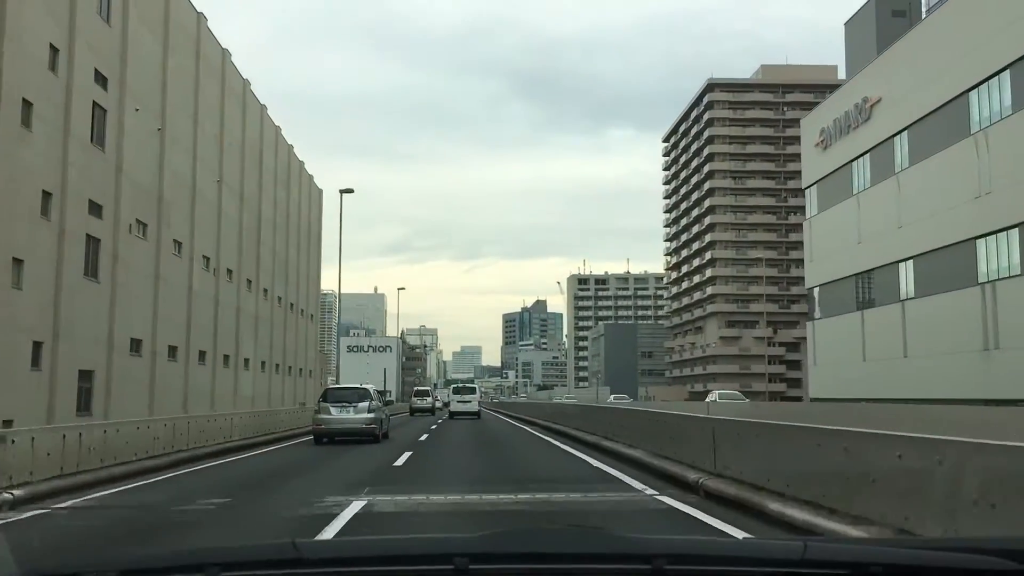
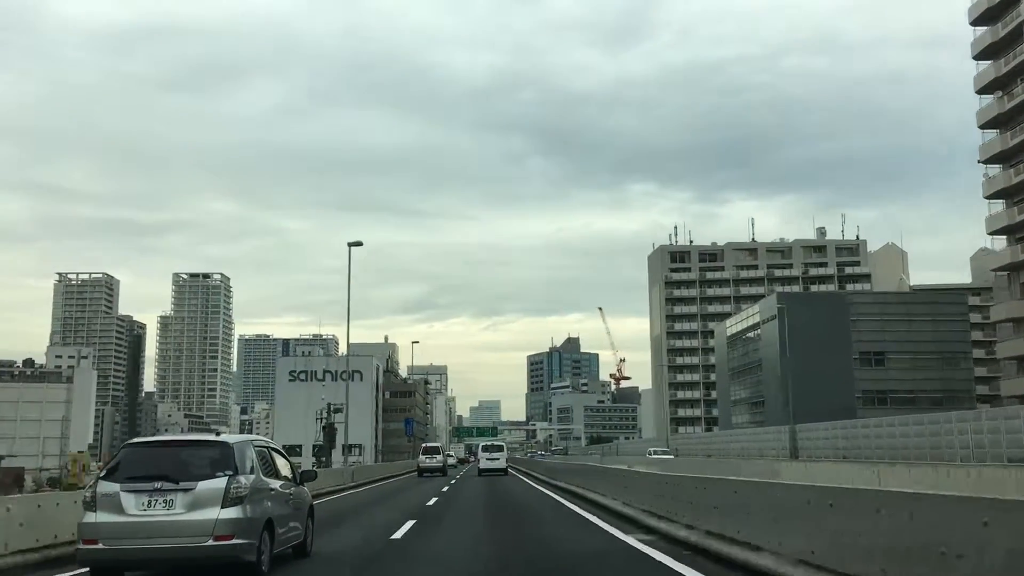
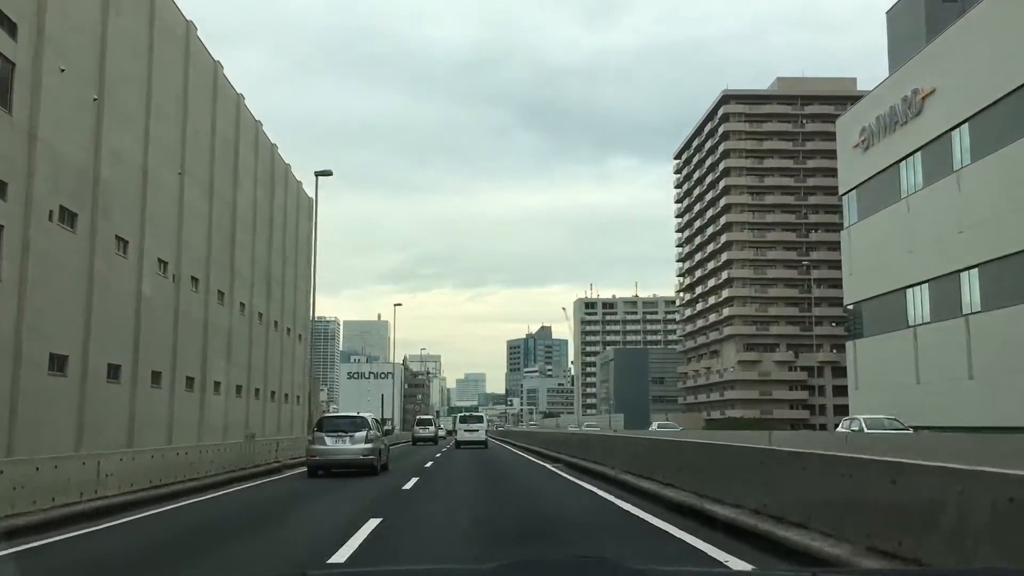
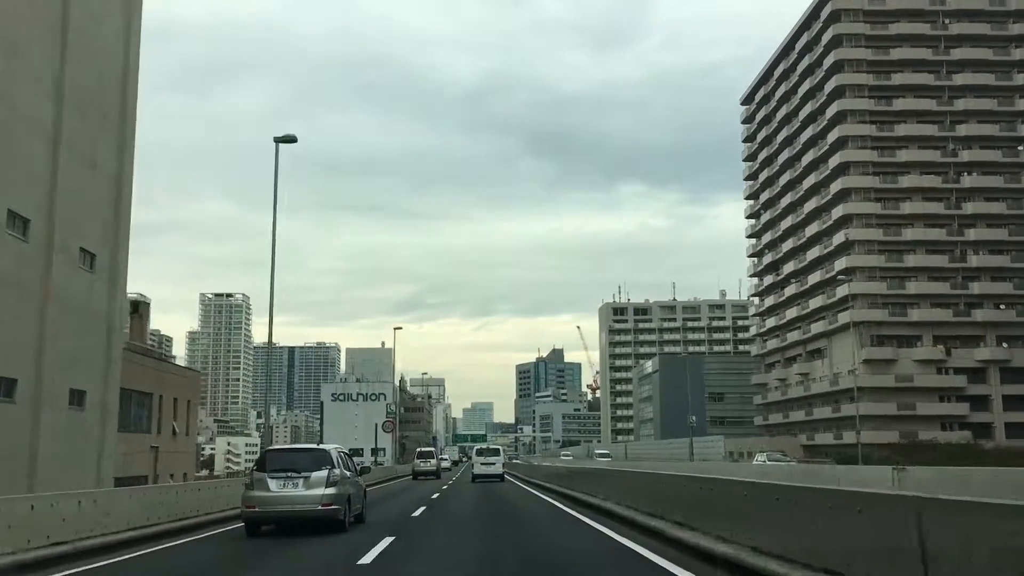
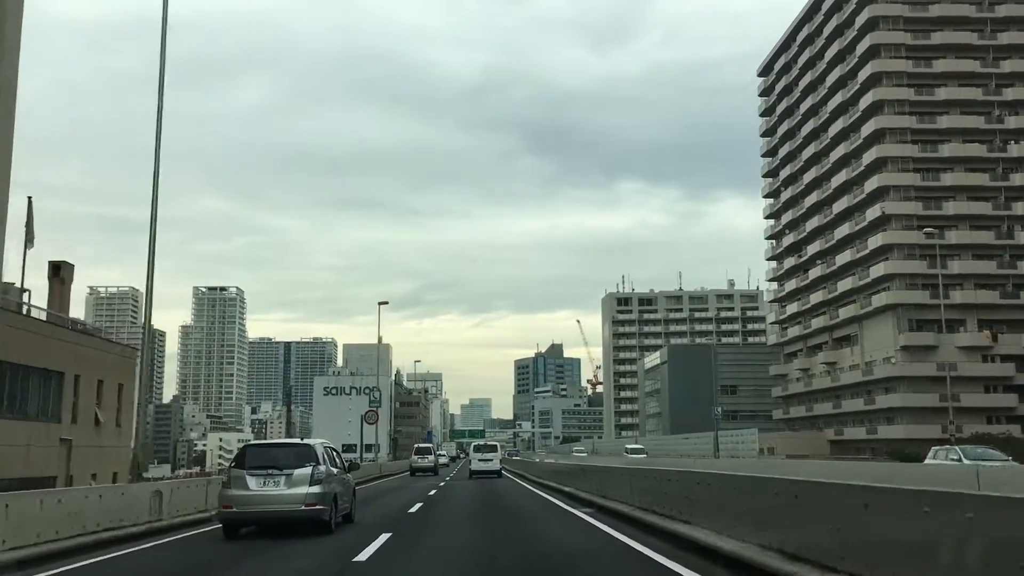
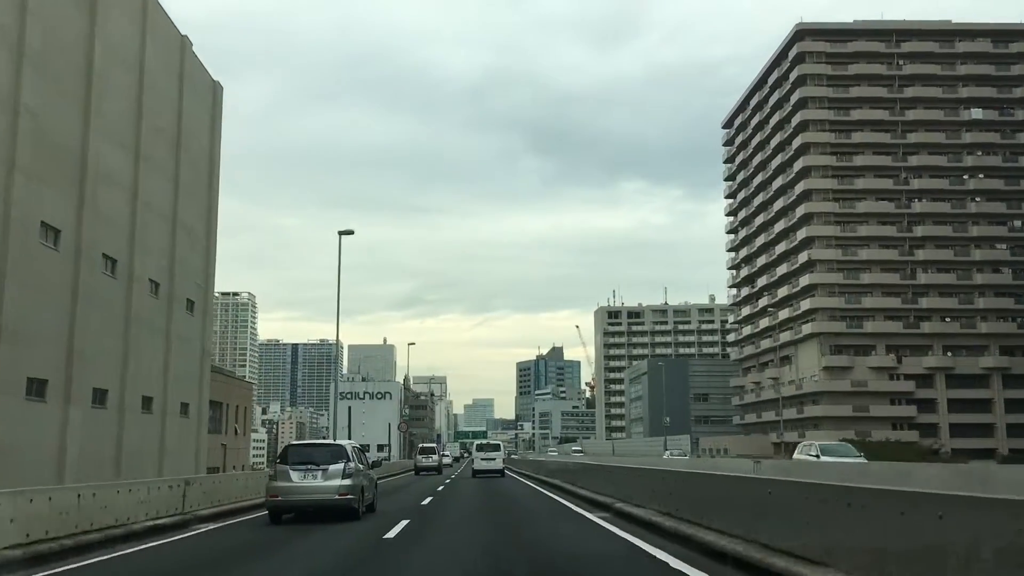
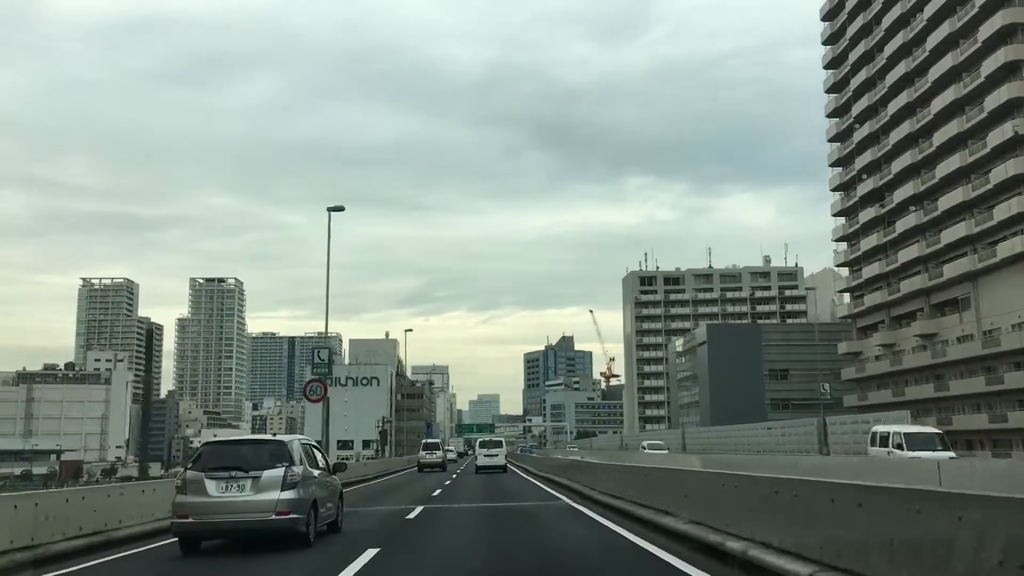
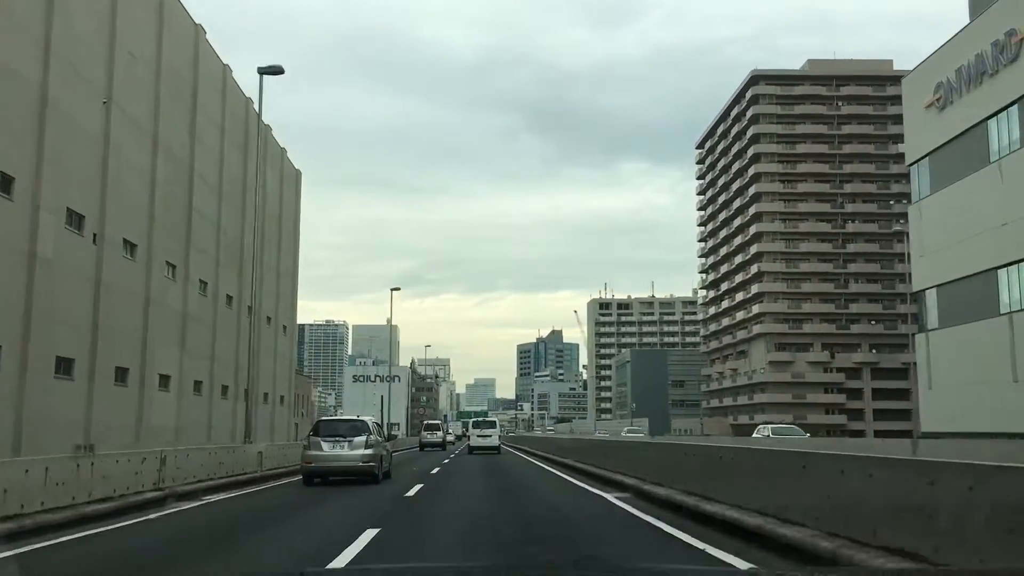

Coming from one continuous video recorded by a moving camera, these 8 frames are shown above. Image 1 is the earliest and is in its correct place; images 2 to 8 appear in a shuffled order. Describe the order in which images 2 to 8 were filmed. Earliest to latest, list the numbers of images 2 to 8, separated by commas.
3, 8, 6, 4, 5, 7, 2
